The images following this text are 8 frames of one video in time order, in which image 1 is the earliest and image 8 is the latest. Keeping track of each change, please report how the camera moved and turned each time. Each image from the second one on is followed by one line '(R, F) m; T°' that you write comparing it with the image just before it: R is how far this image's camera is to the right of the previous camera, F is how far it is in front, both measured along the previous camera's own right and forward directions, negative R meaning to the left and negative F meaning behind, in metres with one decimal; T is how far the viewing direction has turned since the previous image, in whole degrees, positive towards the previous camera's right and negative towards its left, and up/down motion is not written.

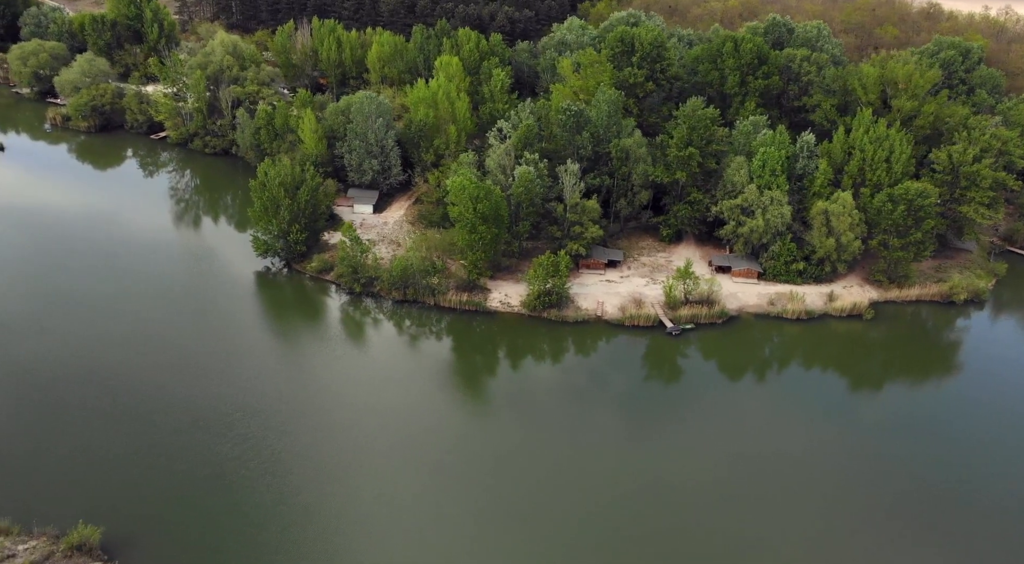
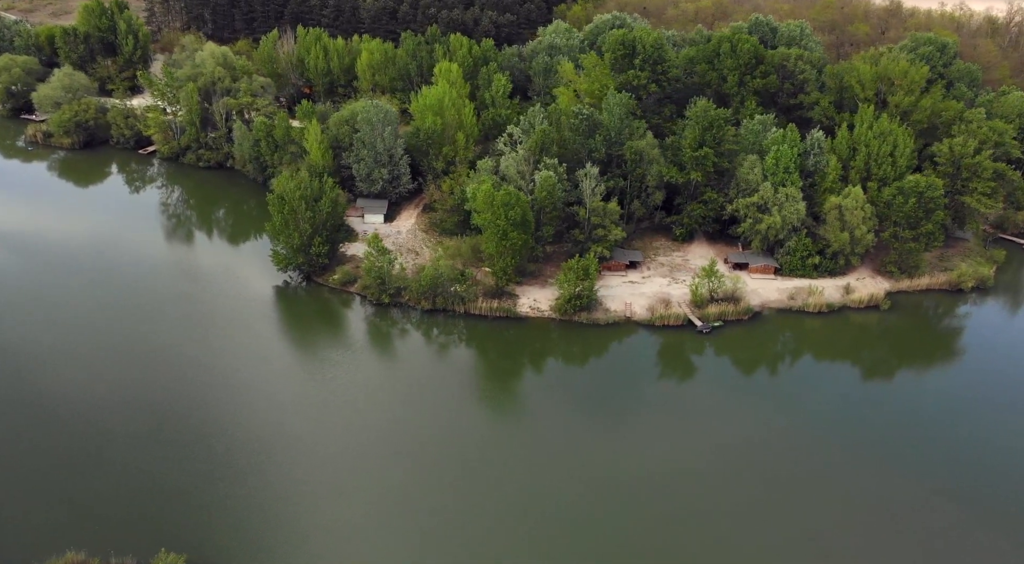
(-5.1, -0.1) m; +3°
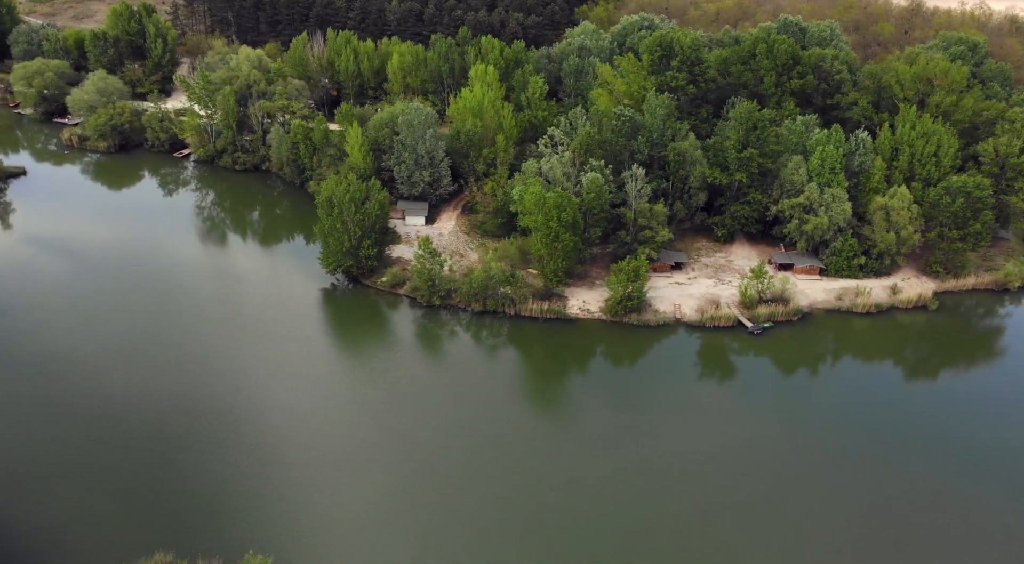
(-3.0, -0.2) m; 0°
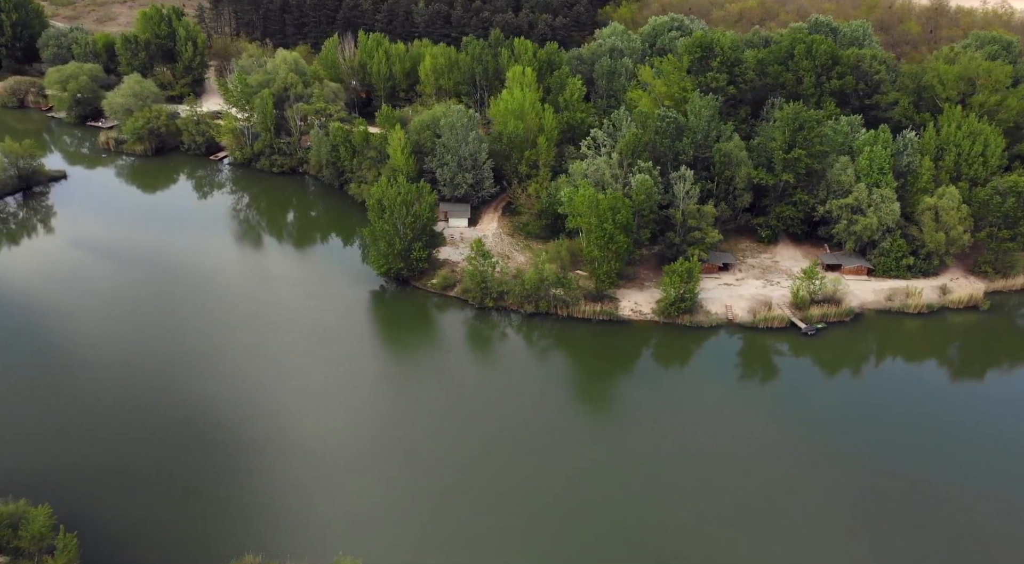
(-3.1, -0.1) m; 0°
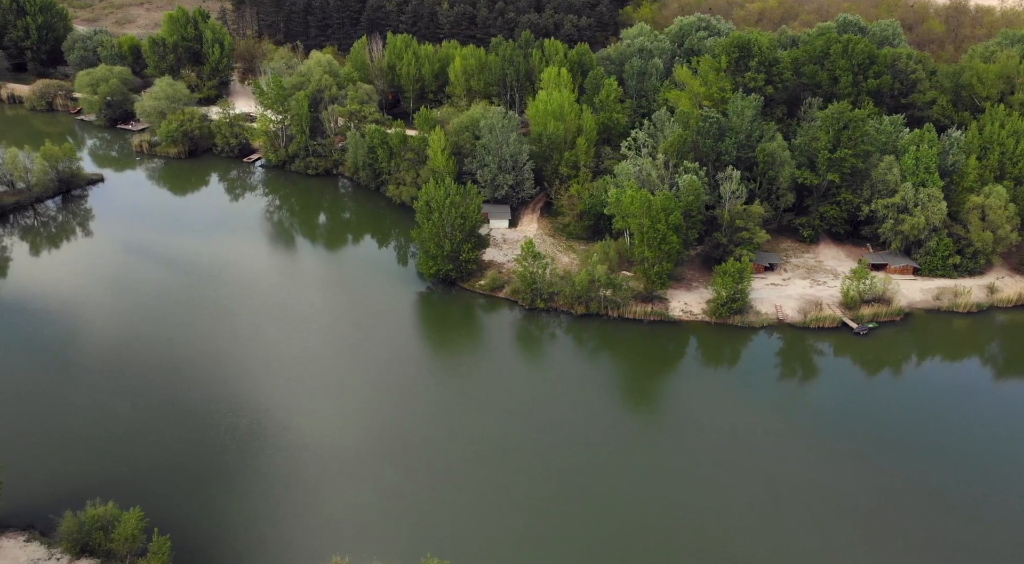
(-3.2, -0.1) m; 0°
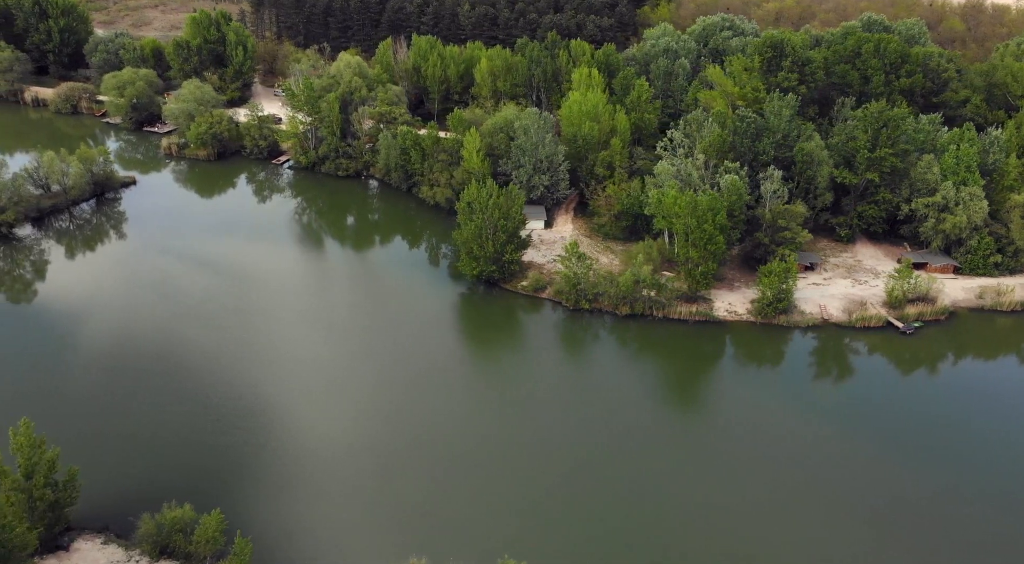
(-2.9, 0.0) m; 0°
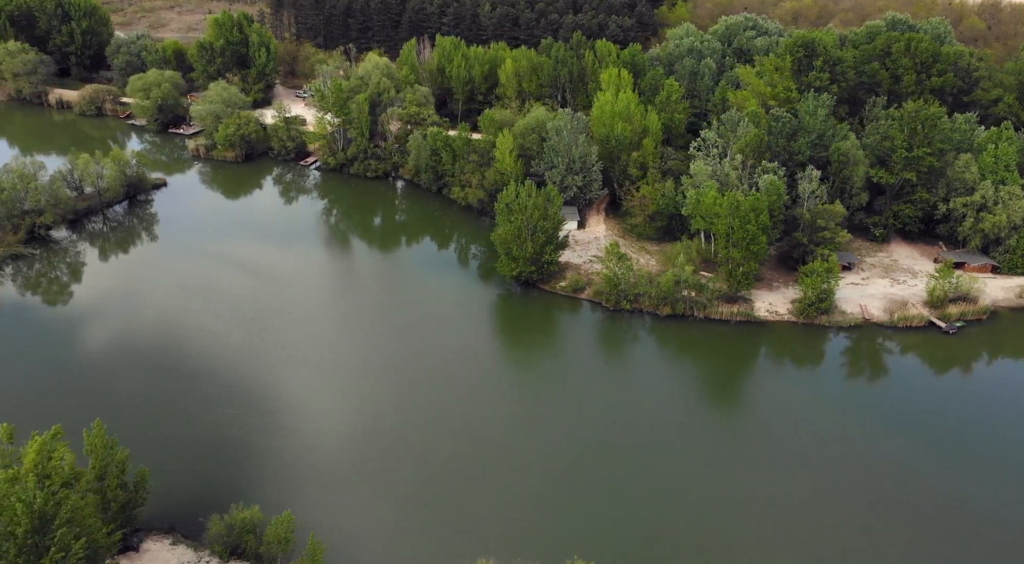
(-2.5, 0.0) m; 0°
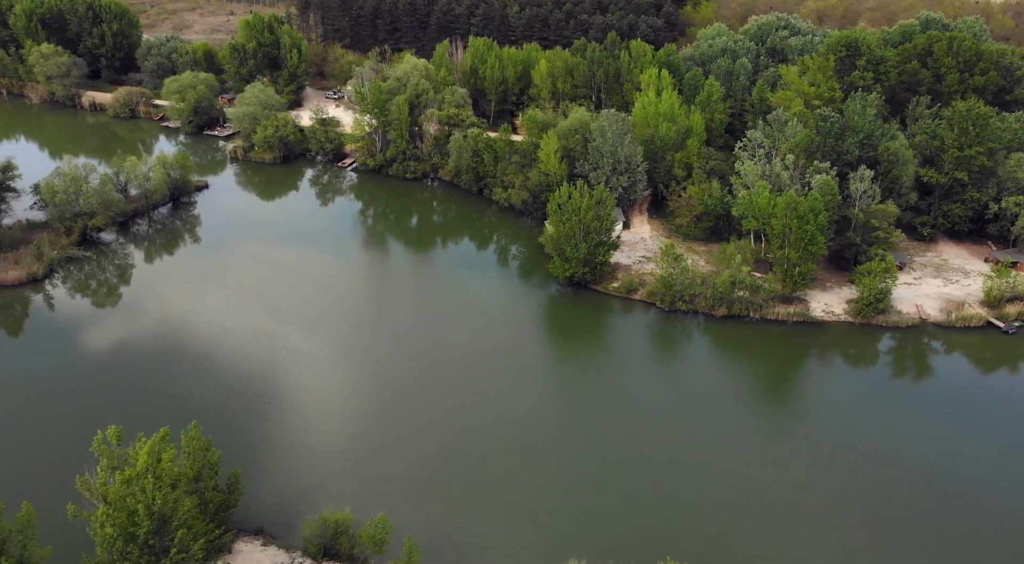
(-3.3, 0.0) m; 0°
